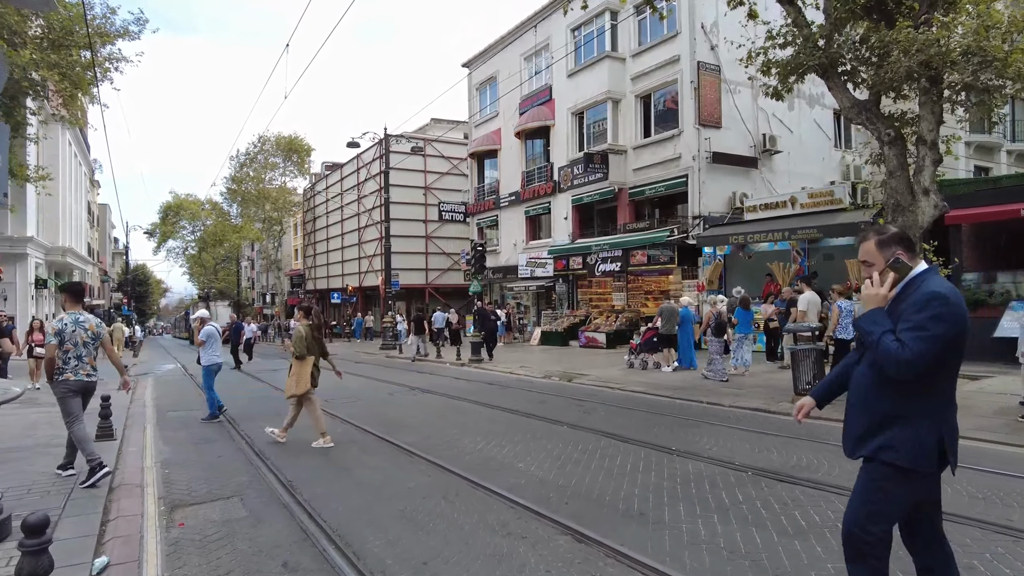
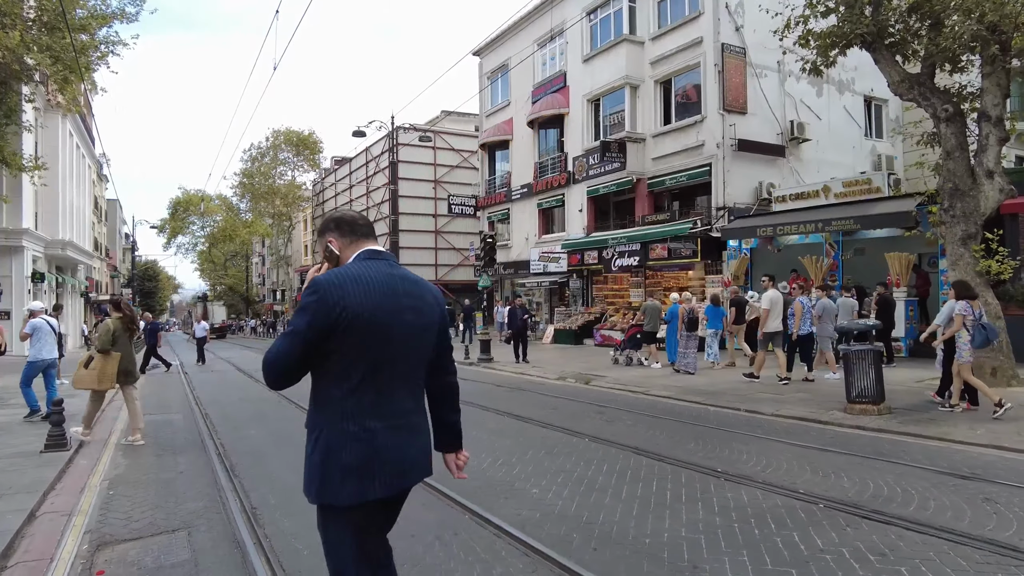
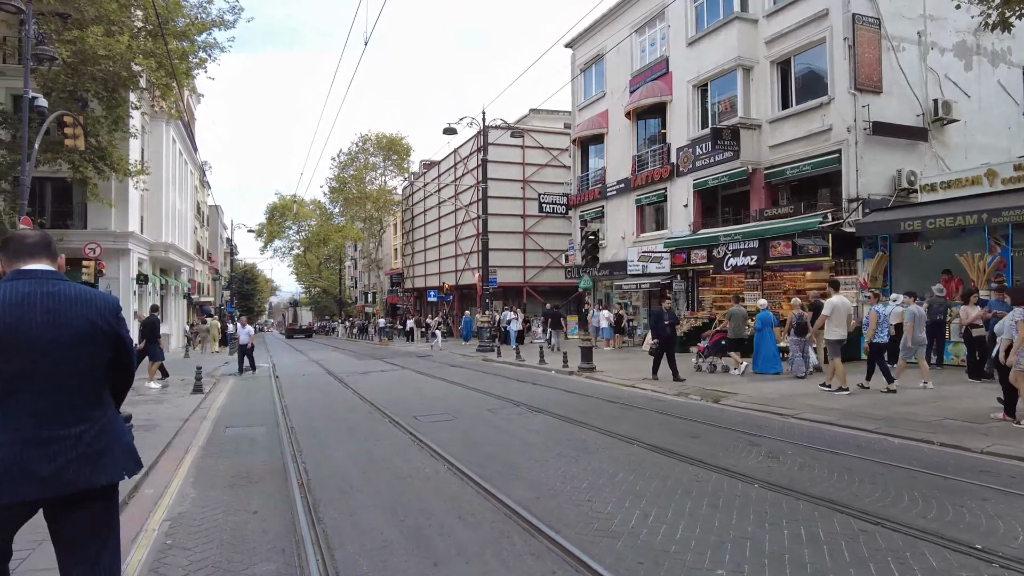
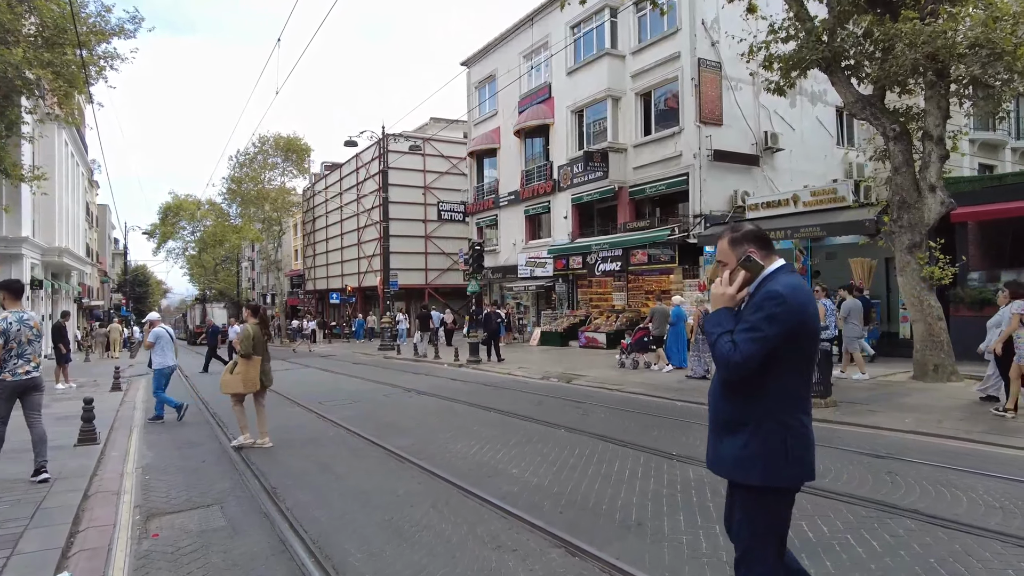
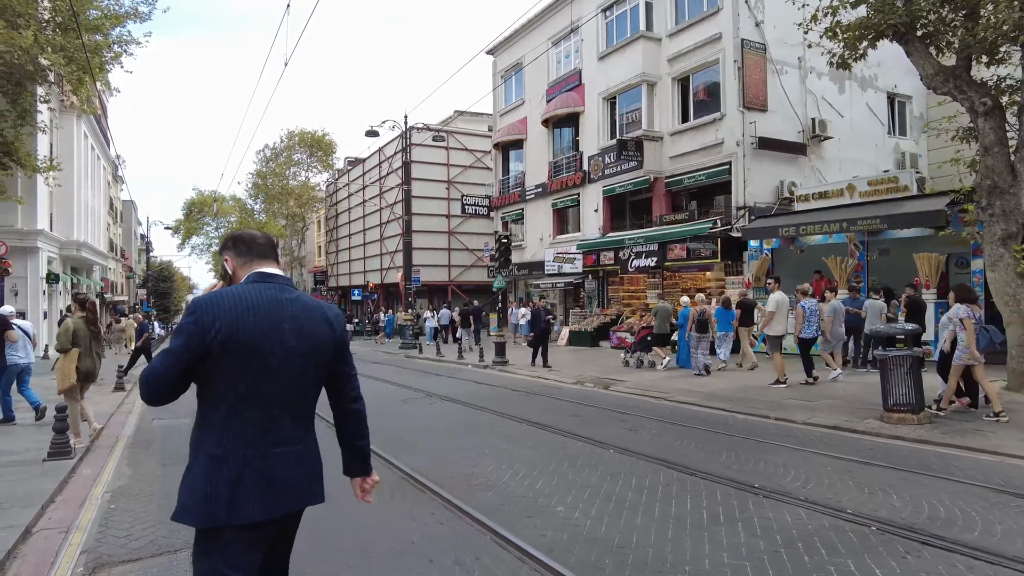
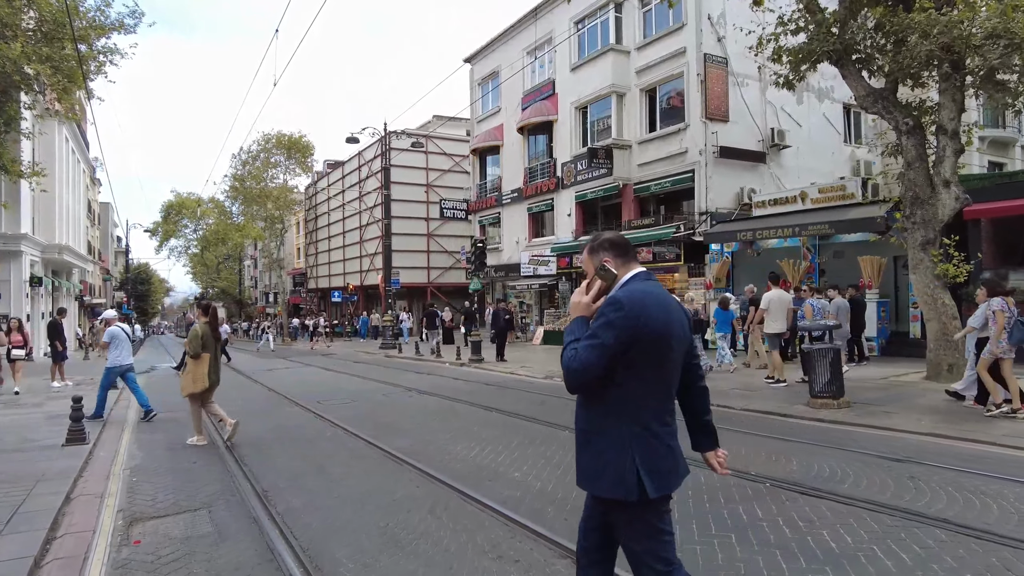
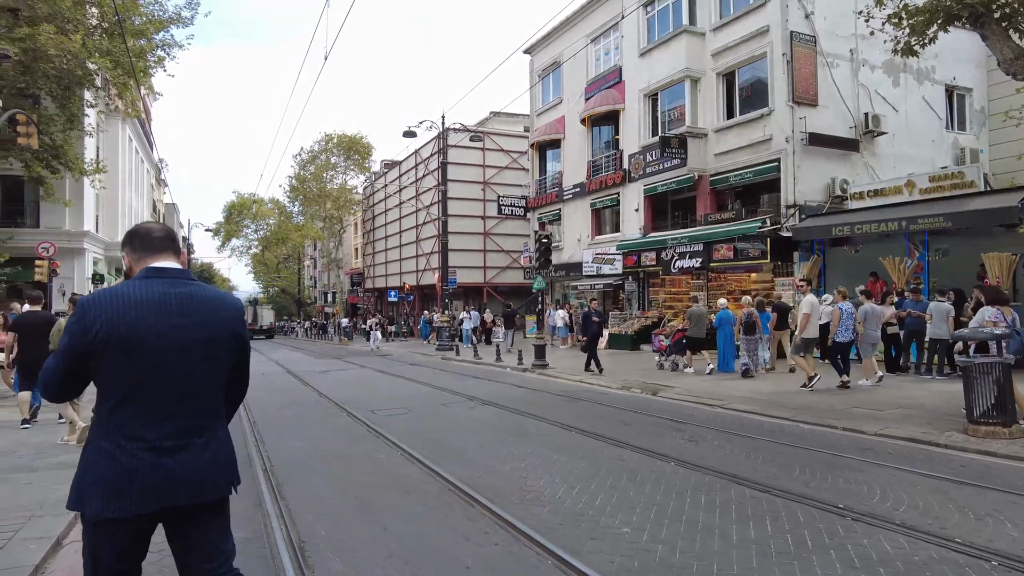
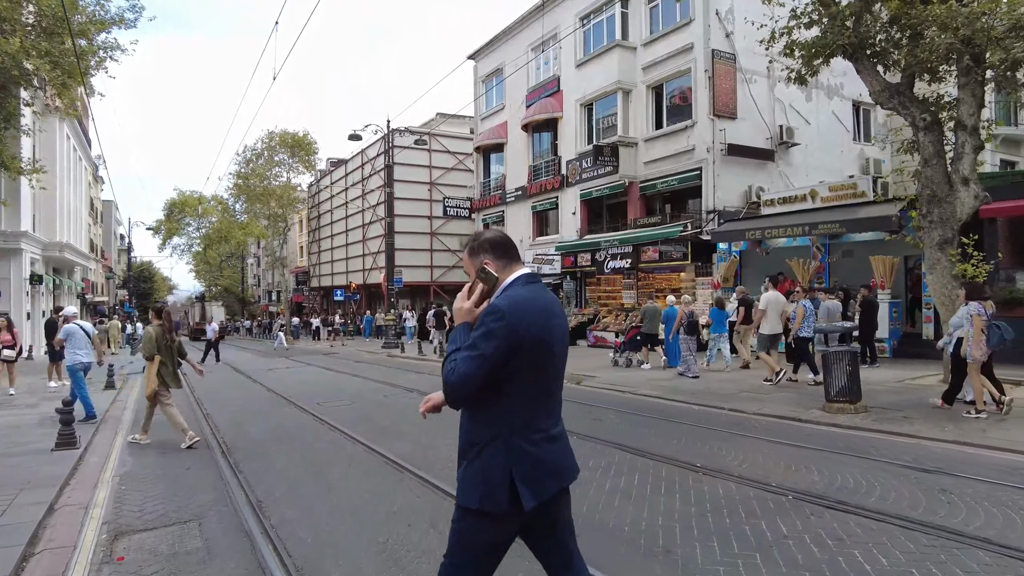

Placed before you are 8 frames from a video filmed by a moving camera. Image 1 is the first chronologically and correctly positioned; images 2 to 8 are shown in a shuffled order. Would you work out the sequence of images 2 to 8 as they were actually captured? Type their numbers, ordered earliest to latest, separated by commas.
4, 6, 8, 2, 5, 7, 3
